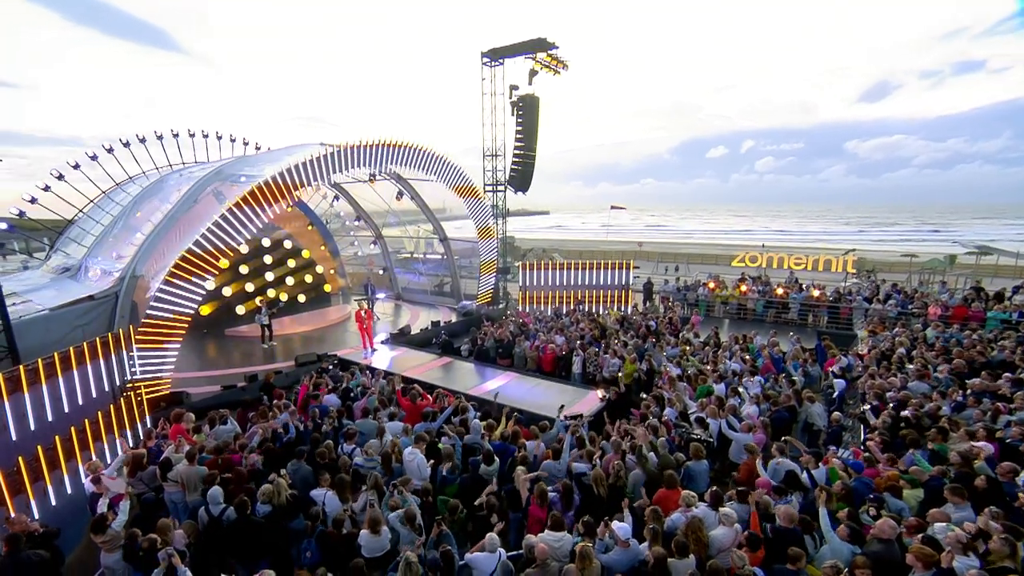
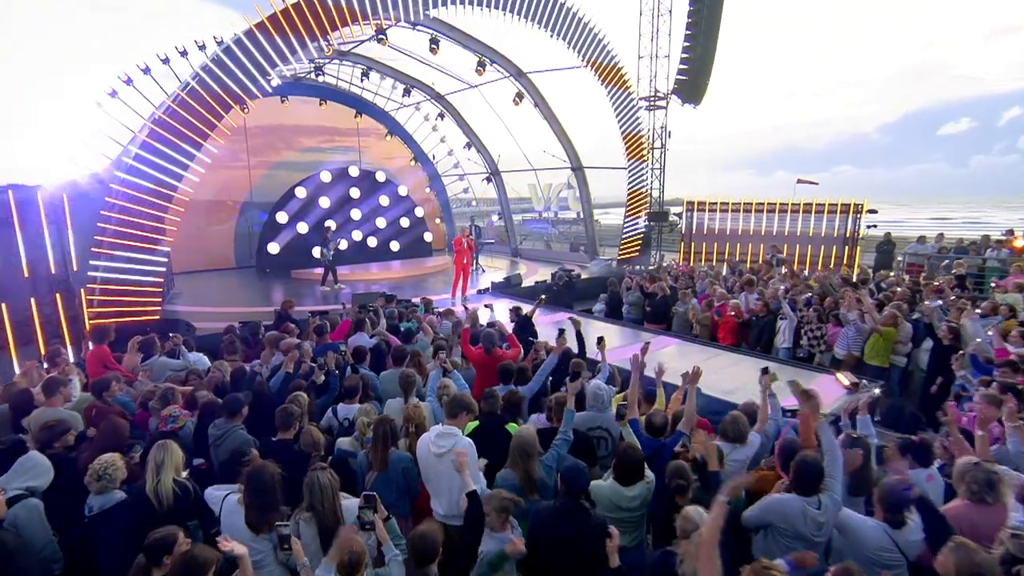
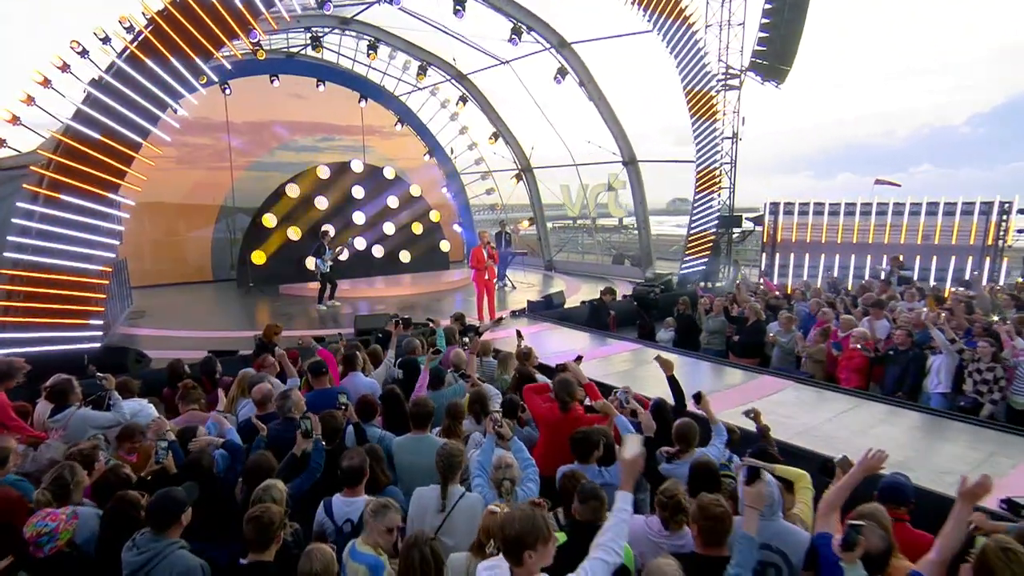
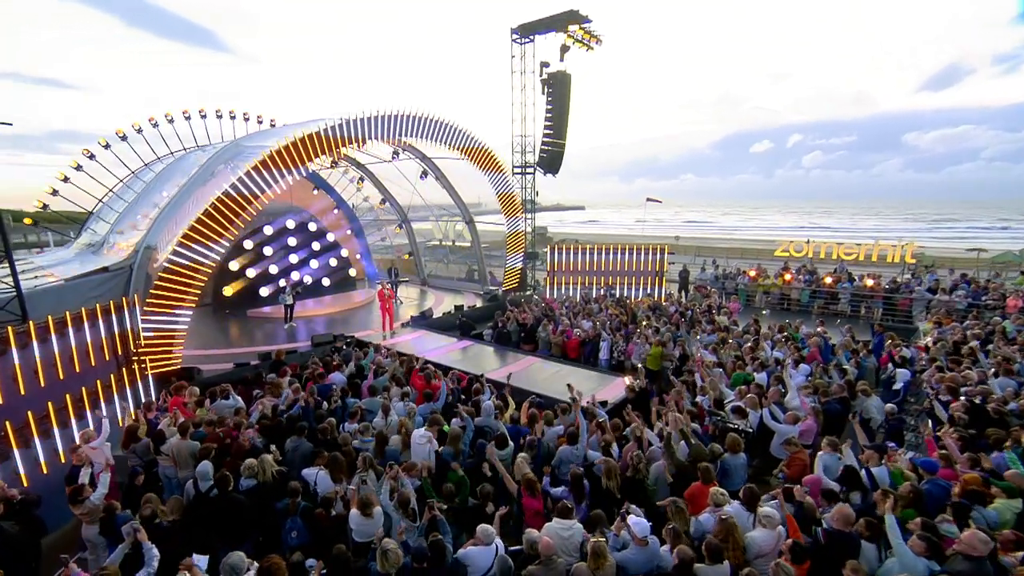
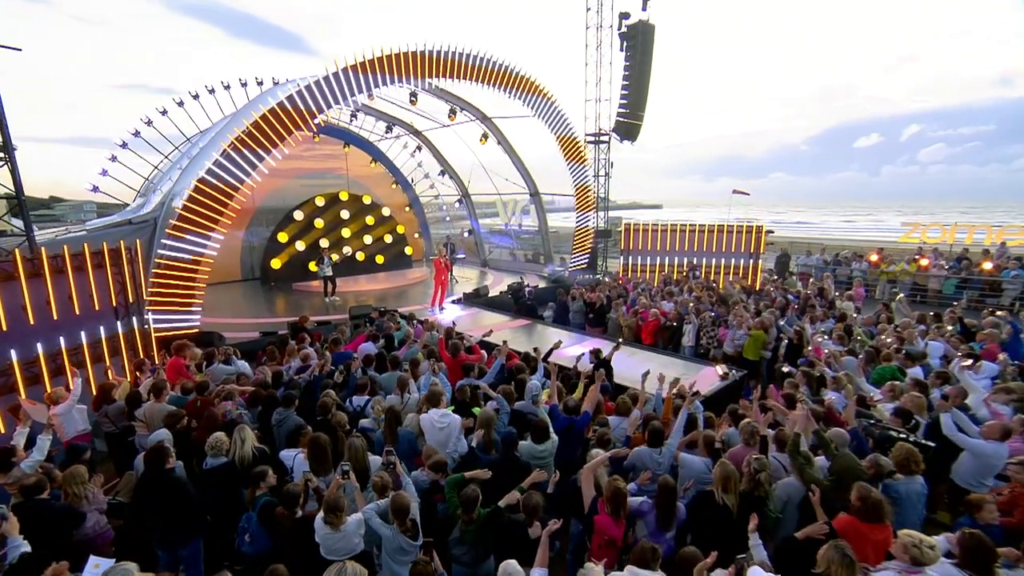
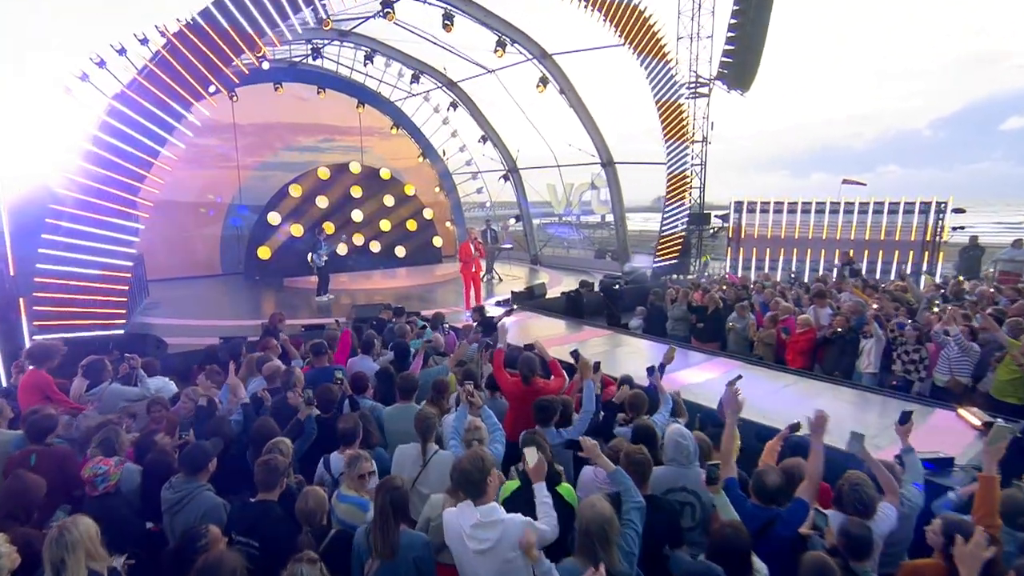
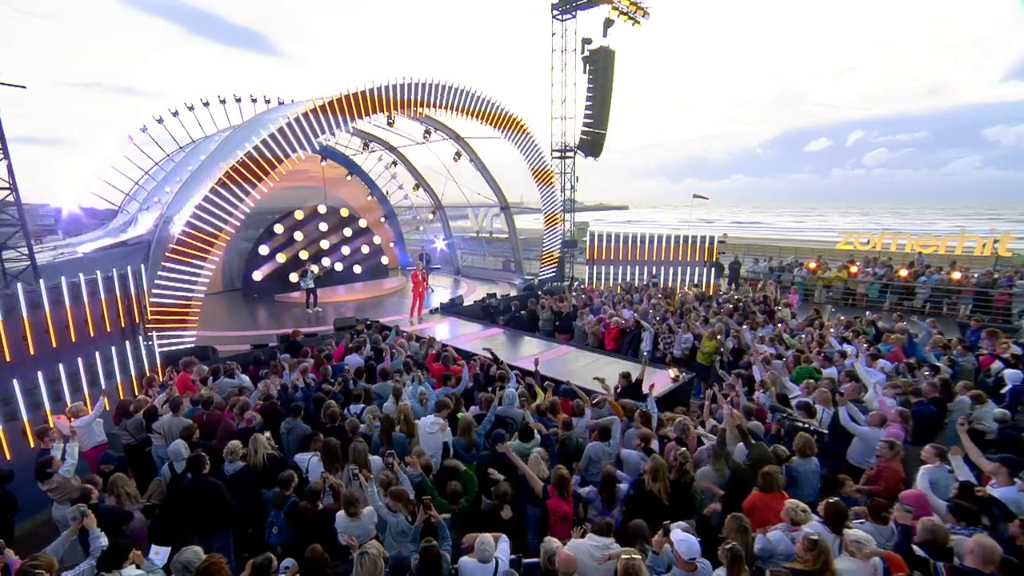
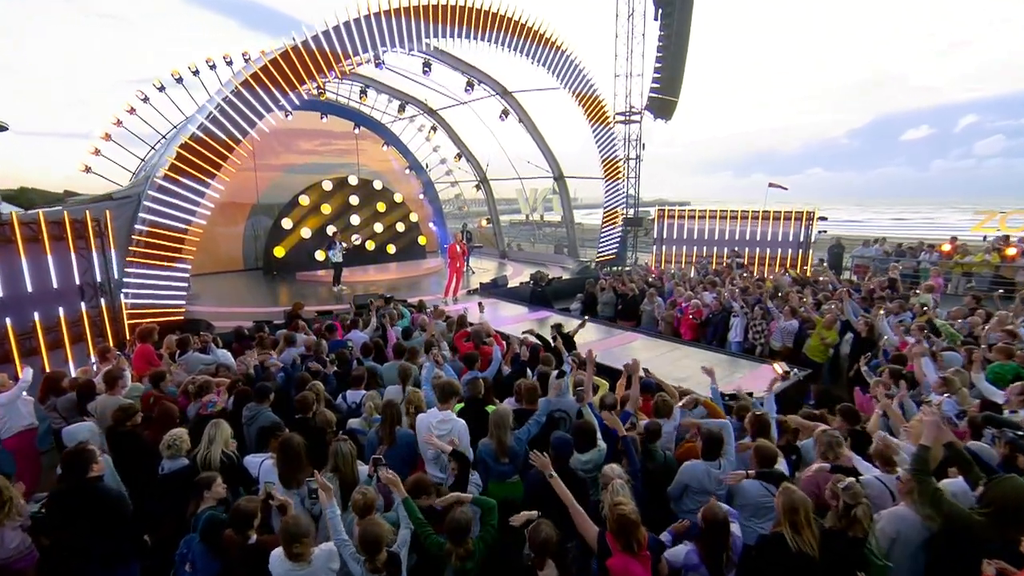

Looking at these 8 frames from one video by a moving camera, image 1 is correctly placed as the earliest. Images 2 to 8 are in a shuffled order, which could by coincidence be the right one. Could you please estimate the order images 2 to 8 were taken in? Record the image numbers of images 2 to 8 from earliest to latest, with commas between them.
4, 7, 5, 8, 2, 6, 3
